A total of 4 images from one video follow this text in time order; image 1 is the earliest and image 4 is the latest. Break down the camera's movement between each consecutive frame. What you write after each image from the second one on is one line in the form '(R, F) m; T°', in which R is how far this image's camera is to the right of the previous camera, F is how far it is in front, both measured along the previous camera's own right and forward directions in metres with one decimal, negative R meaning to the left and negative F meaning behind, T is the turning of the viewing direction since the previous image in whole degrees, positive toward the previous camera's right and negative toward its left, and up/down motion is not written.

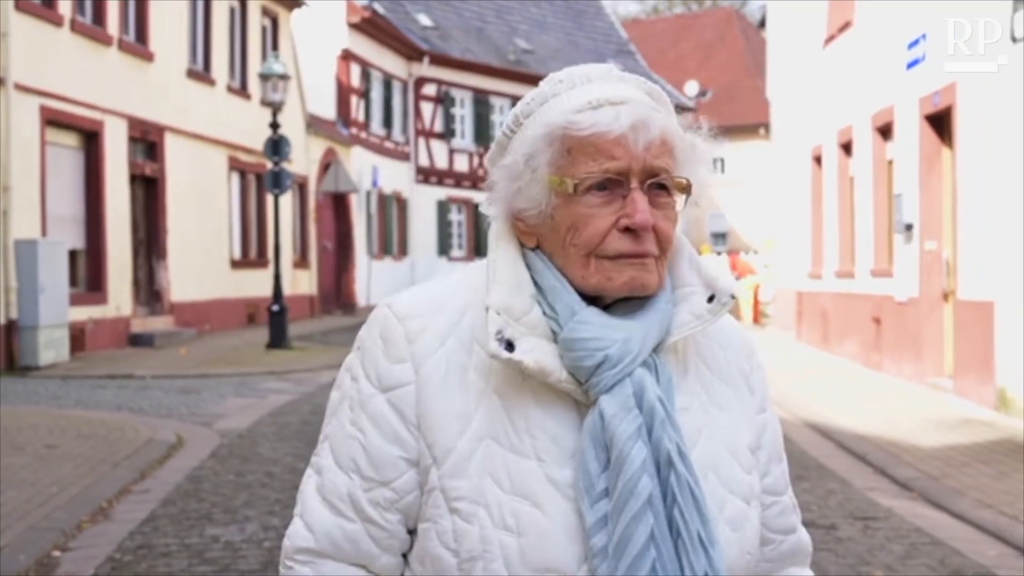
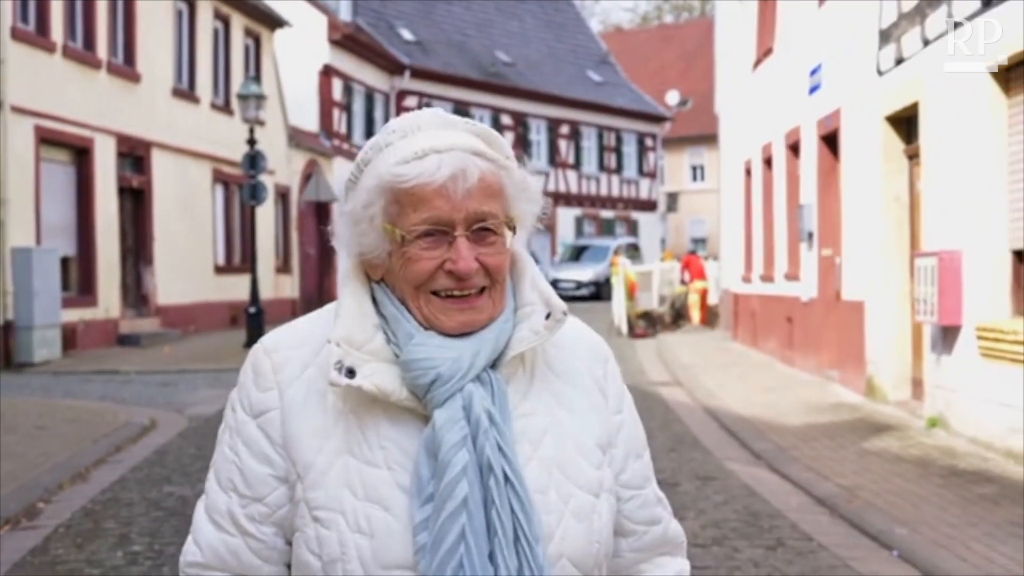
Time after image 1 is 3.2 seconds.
(+0.6, -1.7) m; 0°
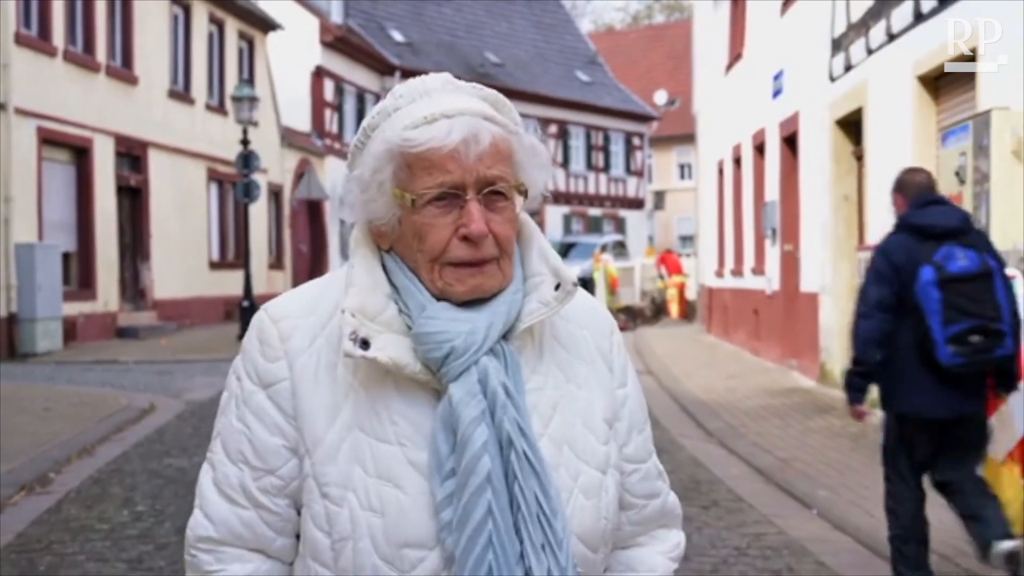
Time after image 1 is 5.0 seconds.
(+0.2, -0.9) m; 0°
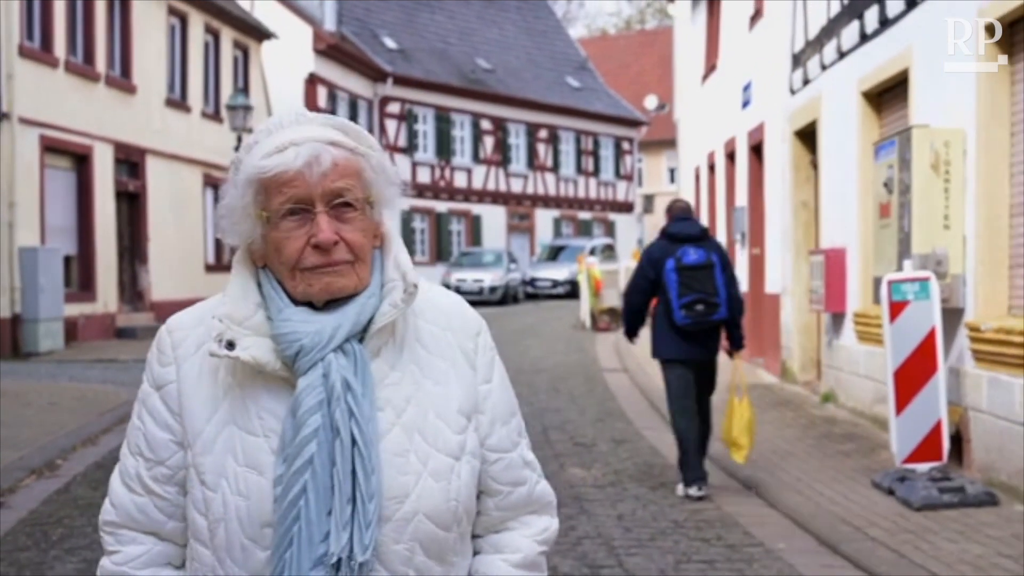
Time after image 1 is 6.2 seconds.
(+0.2, -0.8) m; 0°
